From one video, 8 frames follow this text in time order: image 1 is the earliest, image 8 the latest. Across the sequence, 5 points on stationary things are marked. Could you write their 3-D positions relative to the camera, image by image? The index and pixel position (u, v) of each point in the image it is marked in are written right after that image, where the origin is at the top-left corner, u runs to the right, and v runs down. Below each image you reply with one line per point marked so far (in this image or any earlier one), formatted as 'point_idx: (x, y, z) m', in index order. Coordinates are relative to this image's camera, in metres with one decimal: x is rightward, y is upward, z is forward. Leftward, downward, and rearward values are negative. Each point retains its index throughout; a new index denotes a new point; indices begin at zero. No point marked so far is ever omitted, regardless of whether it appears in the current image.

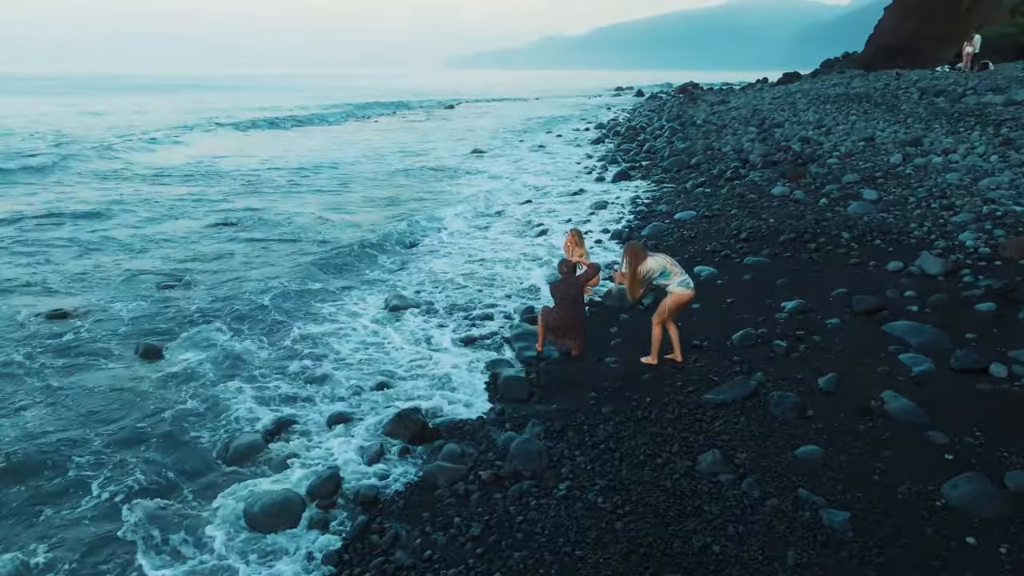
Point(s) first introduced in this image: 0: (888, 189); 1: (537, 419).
0: (+6.7, +1.8, +12.7) m
1: (+0.2, -1.1, +6.1) m
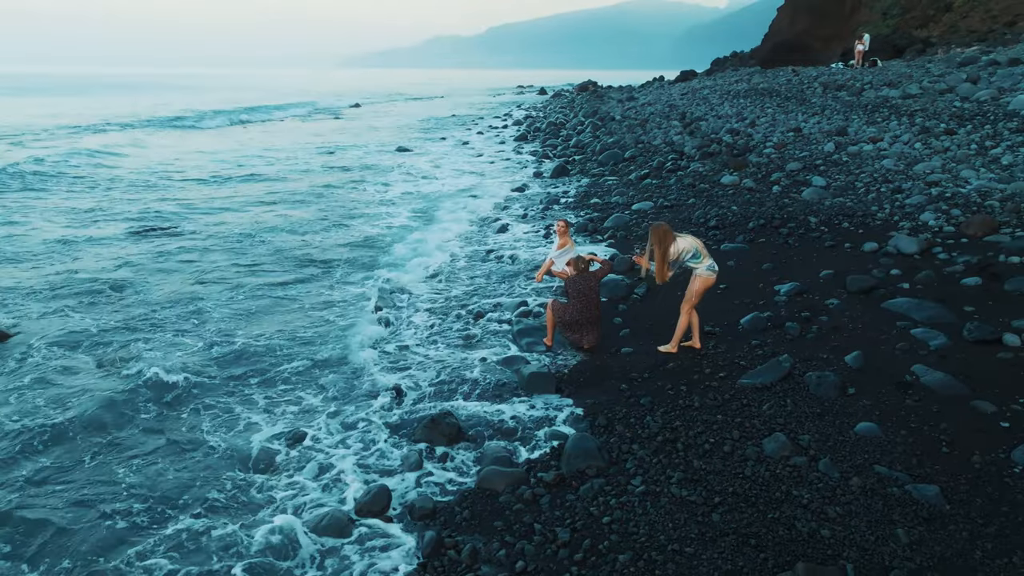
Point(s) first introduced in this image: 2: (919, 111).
0: (+6.0, +2.1, +13.2) m
1: (+0.6, -1.0, +5.9) m
2: (+10.6, +4.6, +18.5) m
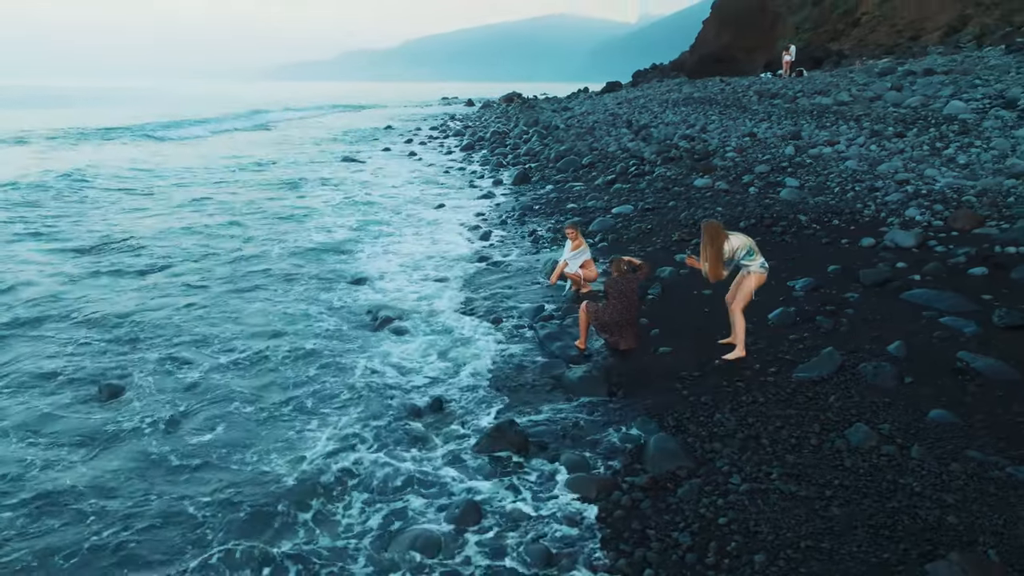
0: (+5.6, +2.2, +13.7) m
1: (+1.1, -1.0, +5.7) m
2: (+9.6, +4.7, +19.4) m
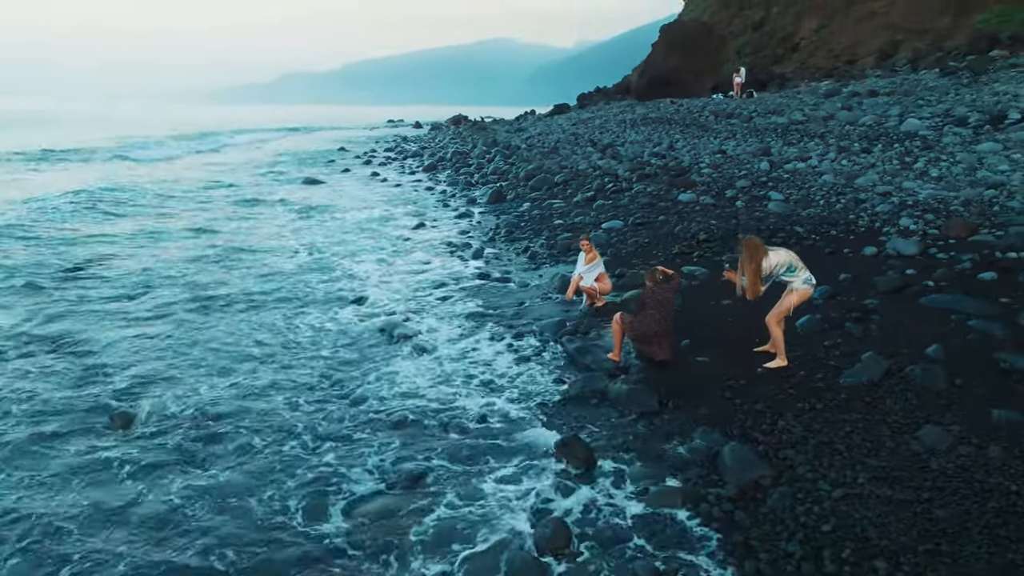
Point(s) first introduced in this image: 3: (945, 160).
0: (+5.4, +1.9, +14.0) m
1: (+1.5, -1.1, +5.6) m
2: (+8.8, +4.3, +20.1) m
3: (+8.9, +2.6, +14.6) m
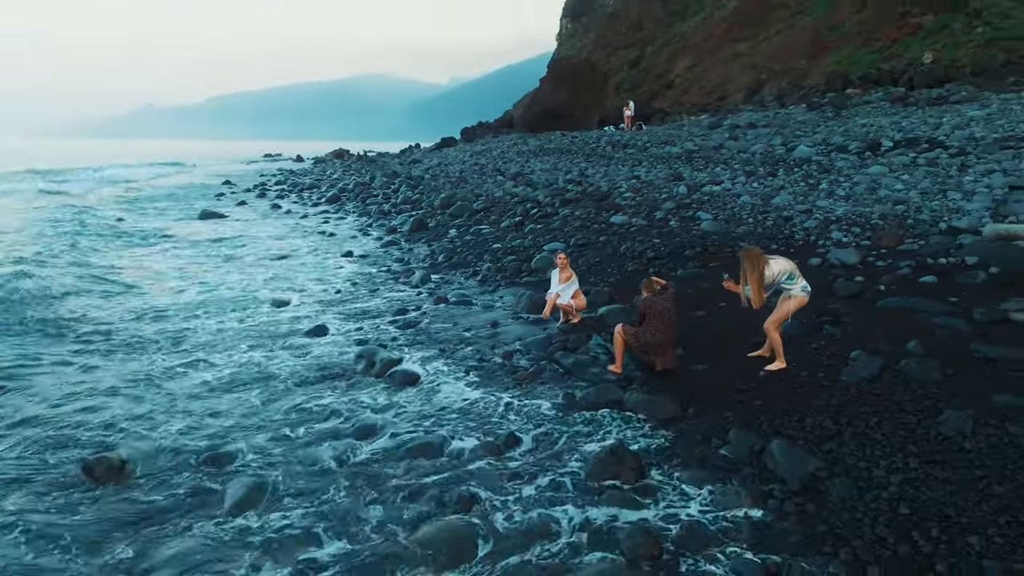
0: (+4.1, +1.6, +14.7) m
1: (+1.8, -1.1, +5.7) m
2: (+6.4, +3.8, +21.4) m
3: (+7.5, +2.4, +15.9) m
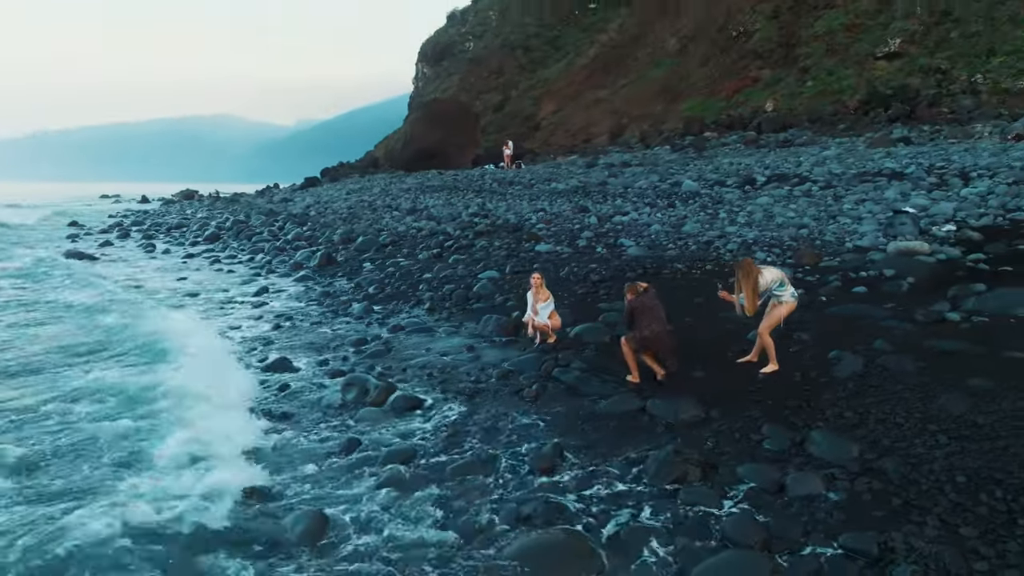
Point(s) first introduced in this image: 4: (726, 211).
0: (+2.5, +1.1, +15.4) m
1: (+2.2, -1.1, +6.0) m
2: (+3.4, +3.0, +22.6) m
3: (+5.6, +1.9, +17.3) m
4: (+5.4, +2.0, +17.8) m
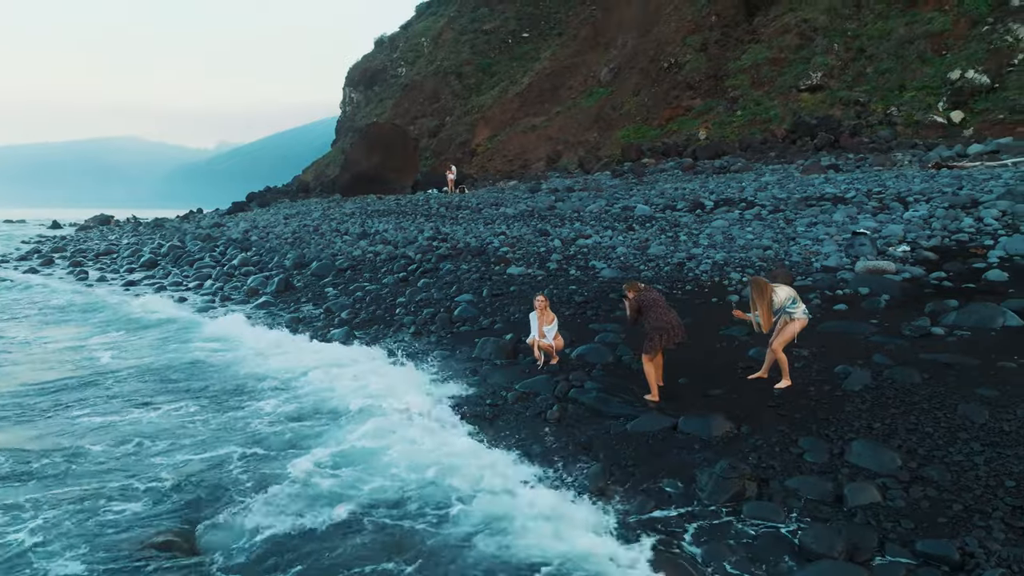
0: (+1.9, +0.6, +15.6) m
1: (+2.5, -1.3, +6.1) m
2: (+2.1, +2.2, +22.9) m
3: (+4.7, +1.3, +17.8) m
4: (+4.5, +1.4, +18.3) m
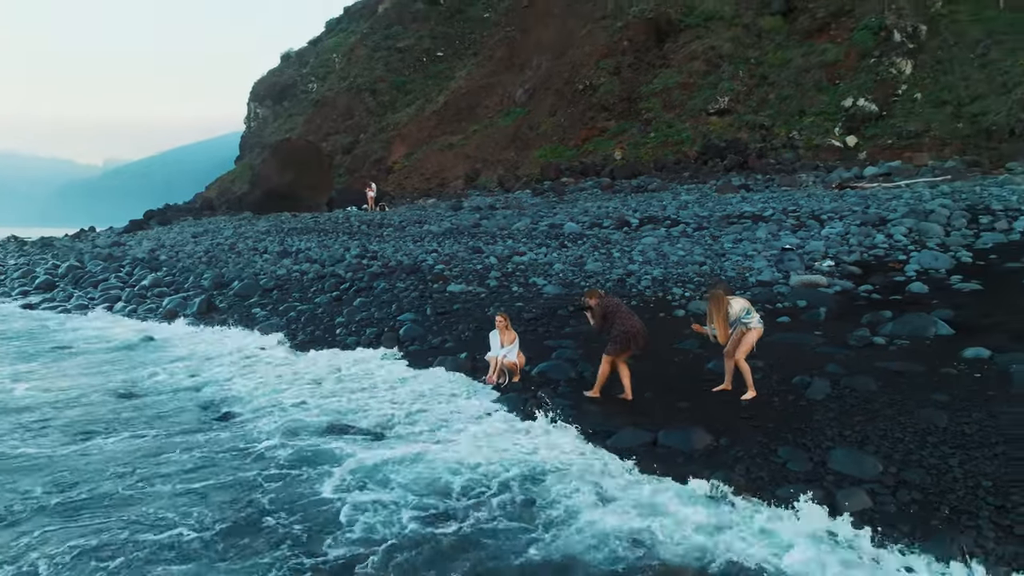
0: (+0.6, +0.2, +15.6) m
1: (+2.4, -1.4, +6.2) m
2: (-0.2, +1.7, +22.9) m
3: (+3.1, +0.9, +18.2) m
4: (+2.8, +1.0, +18.6) m
